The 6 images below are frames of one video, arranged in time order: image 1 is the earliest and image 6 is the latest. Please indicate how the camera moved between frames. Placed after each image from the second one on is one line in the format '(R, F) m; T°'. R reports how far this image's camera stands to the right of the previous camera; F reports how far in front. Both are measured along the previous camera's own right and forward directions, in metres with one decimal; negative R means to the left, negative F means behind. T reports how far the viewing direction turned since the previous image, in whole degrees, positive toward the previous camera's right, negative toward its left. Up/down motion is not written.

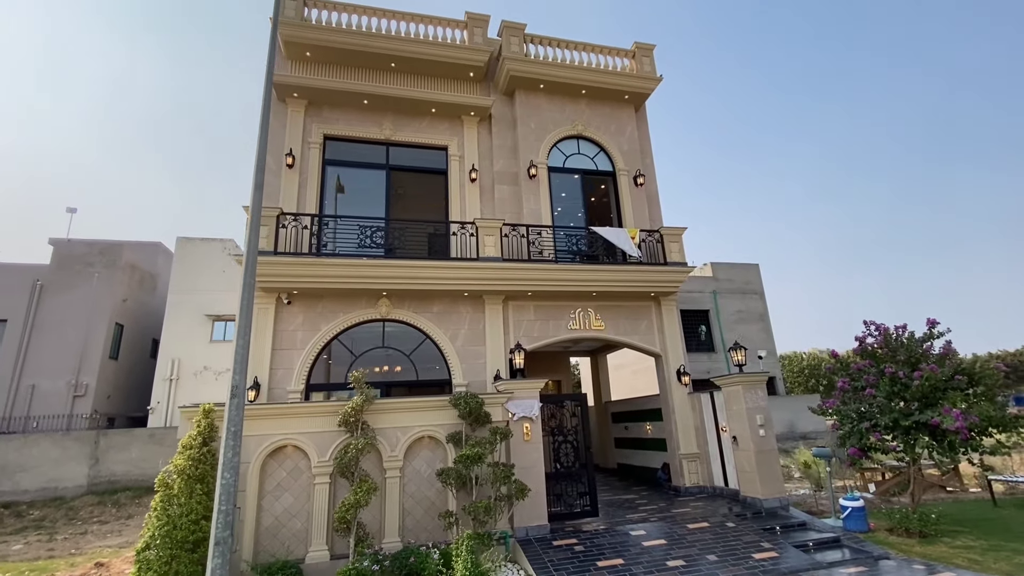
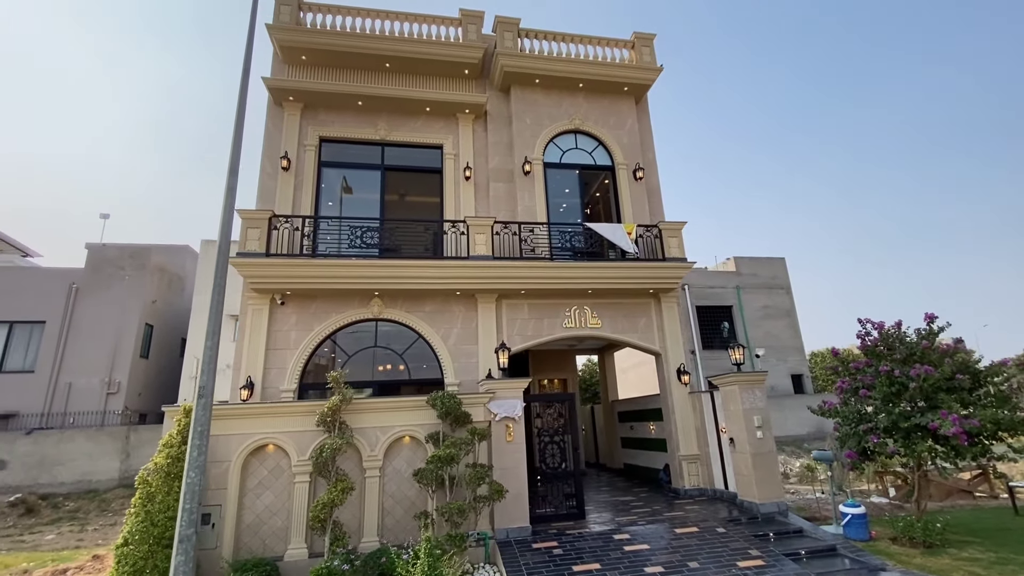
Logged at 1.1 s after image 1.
(+0.6, +0.1) m; -3°
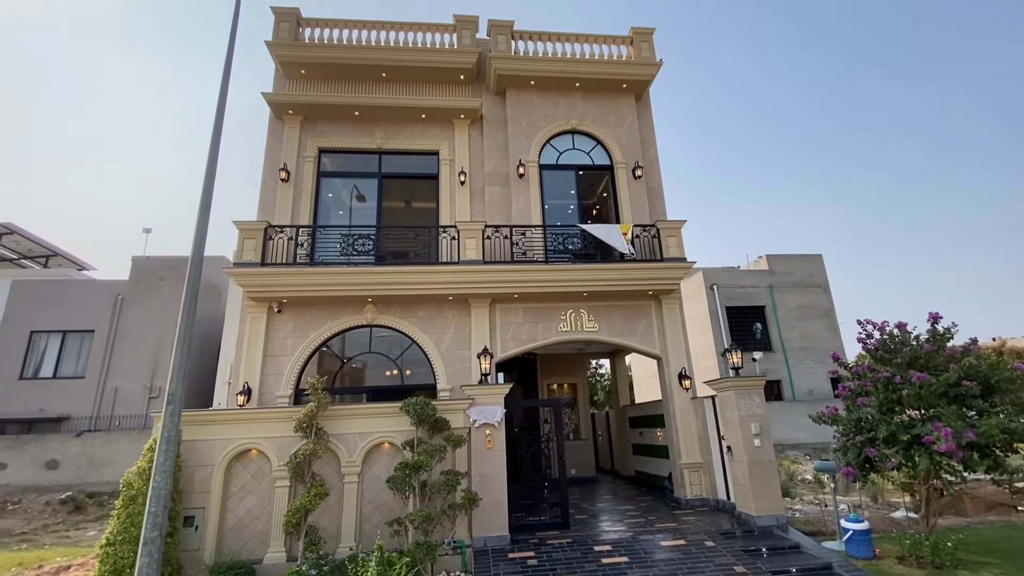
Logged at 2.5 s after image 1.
(+0.8, +0.1) m; -4°
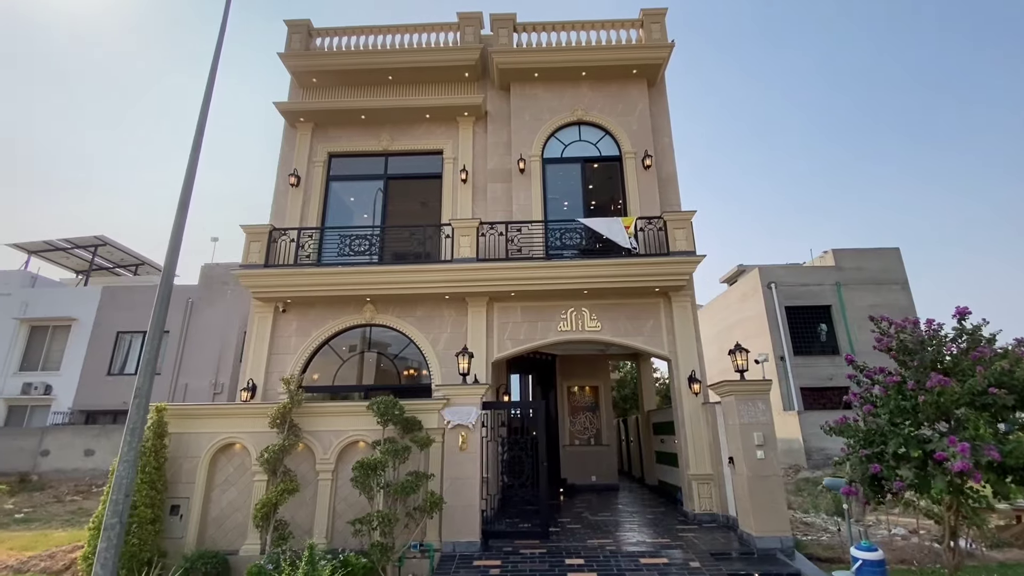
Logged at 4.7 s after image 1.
(+1.1, +0.3) m; -8°
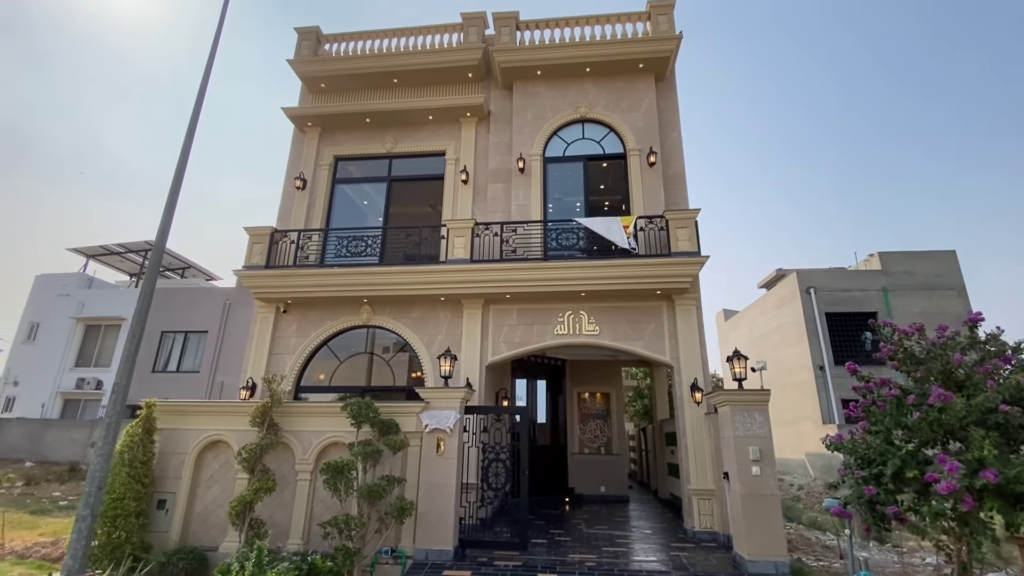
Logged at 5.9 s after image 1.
(+0.7, +0.2) m; -5°
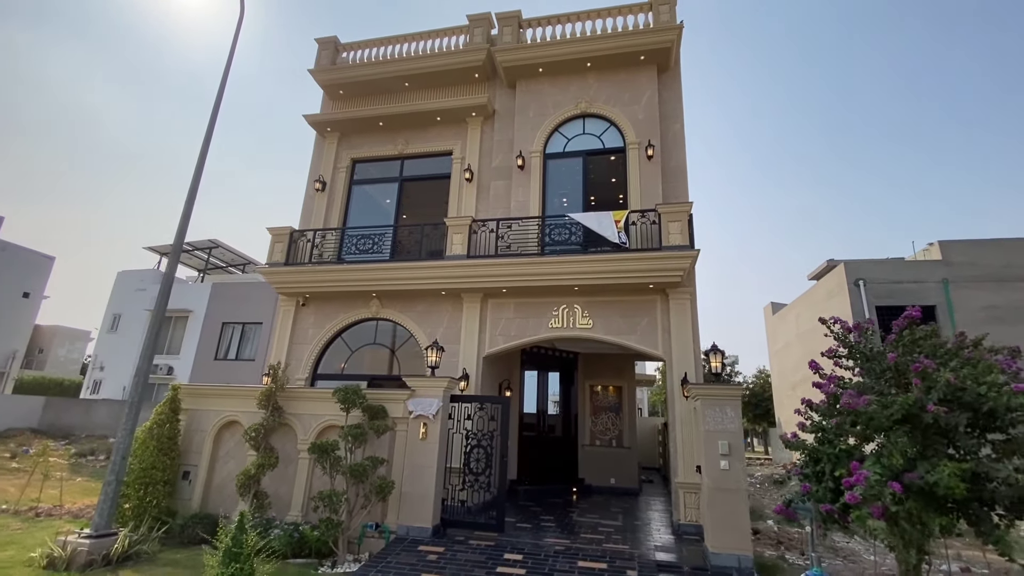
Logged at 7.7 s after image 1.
(+1.0, -0.2) m; -6°
